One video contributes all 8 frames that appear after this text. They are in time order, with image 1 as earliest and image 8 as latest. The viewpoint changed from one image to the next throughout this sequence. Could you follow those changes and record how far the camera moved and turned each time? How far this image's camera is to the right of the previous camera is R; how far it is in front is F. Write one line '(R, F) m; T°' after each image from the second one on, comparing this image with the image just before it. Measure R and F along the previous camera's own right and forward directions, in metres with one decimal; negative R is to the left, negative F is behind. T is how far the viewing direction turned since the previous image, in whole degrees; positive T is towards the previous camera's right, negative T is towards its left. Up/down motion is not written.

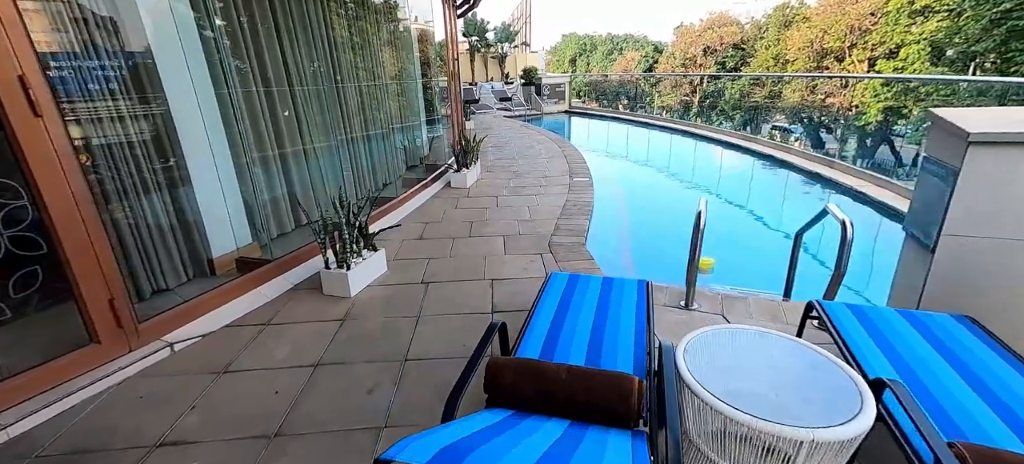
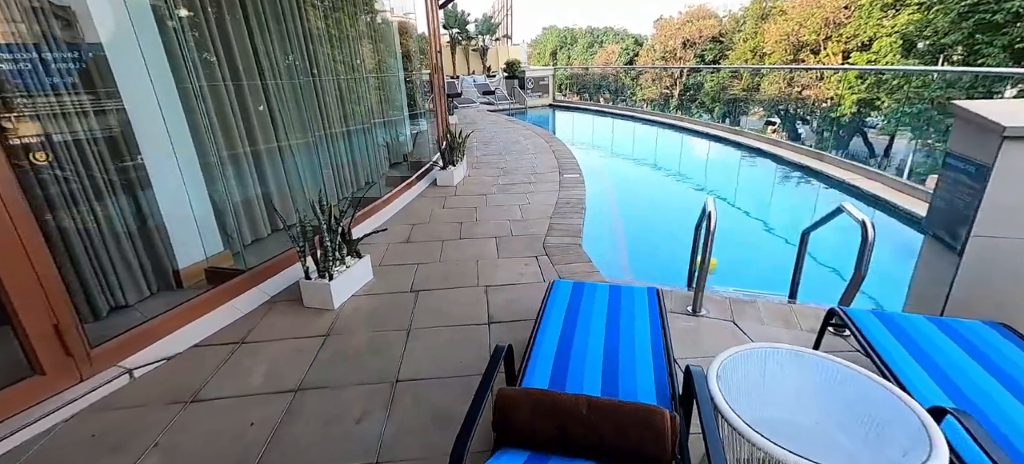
(-0.1, +0.2) m; +2°
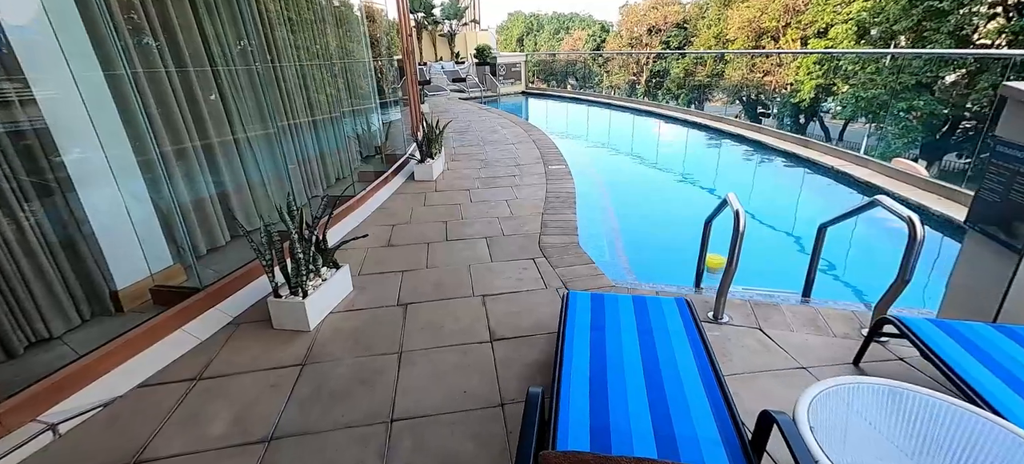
(-0.1, +0.3) m; +4°
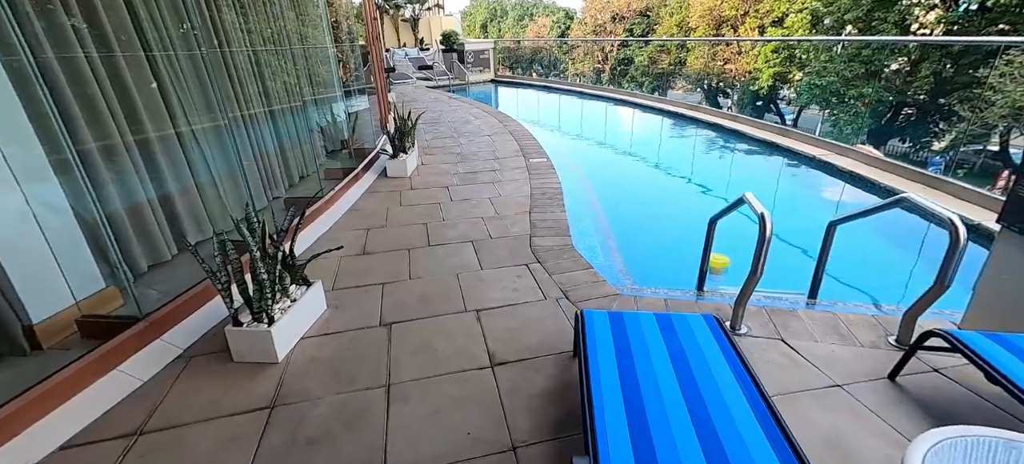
(-0.1, +0.2) m; +4°
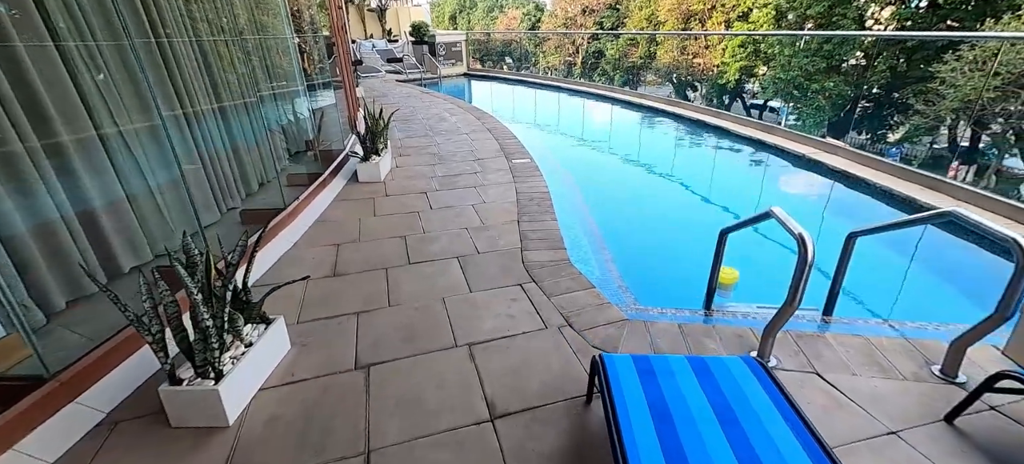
(-0.1, +0.3) m; +4°
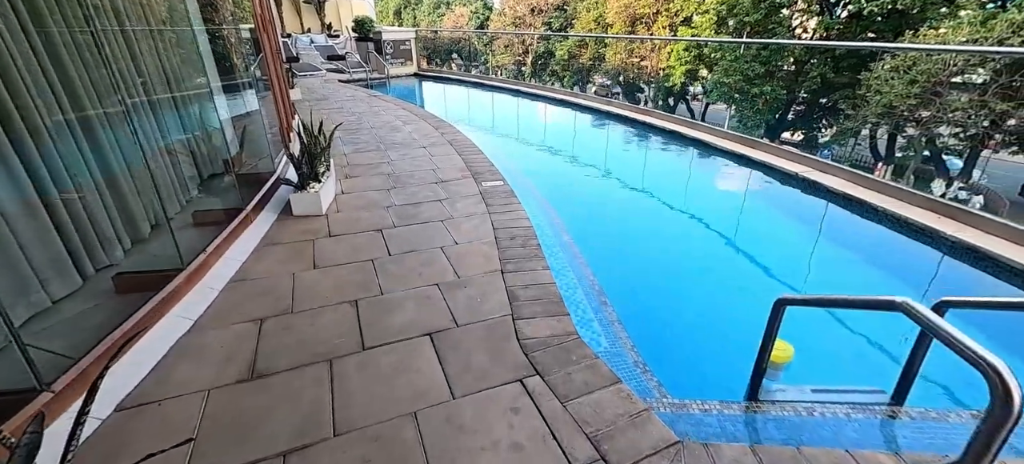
(-0.2, +0.6) m; +6°
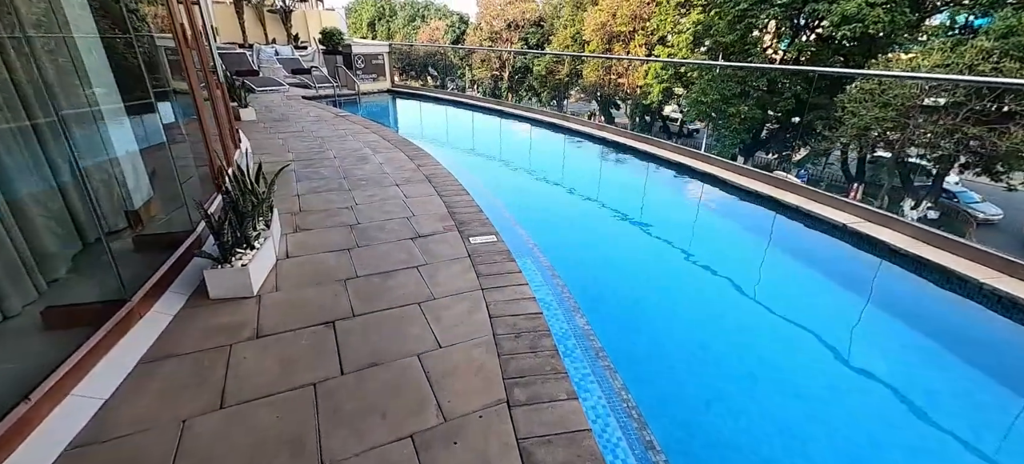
(-0.1, +0.8) m; +3°
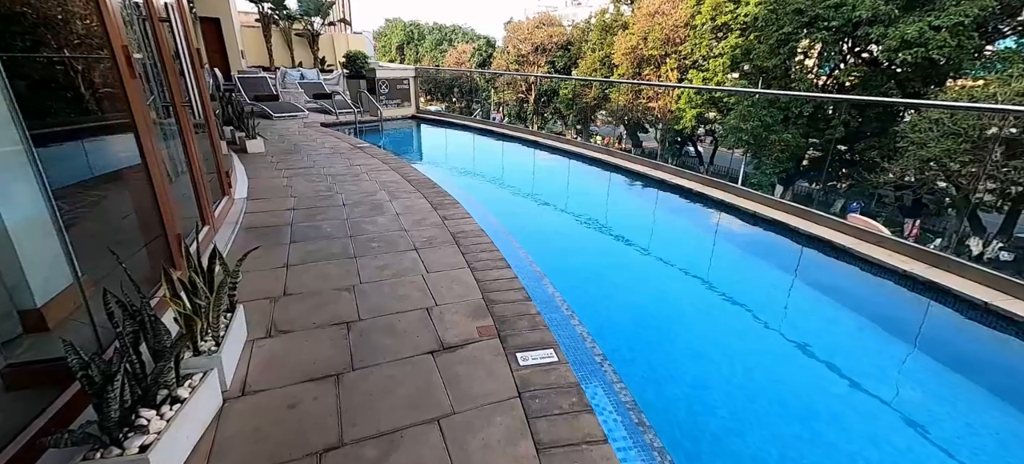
(-0.2, +0.9) m; -3°
